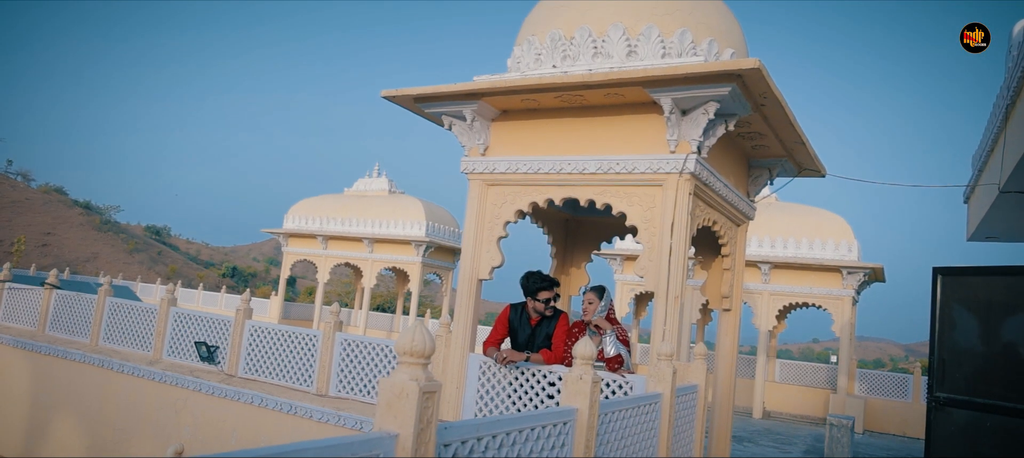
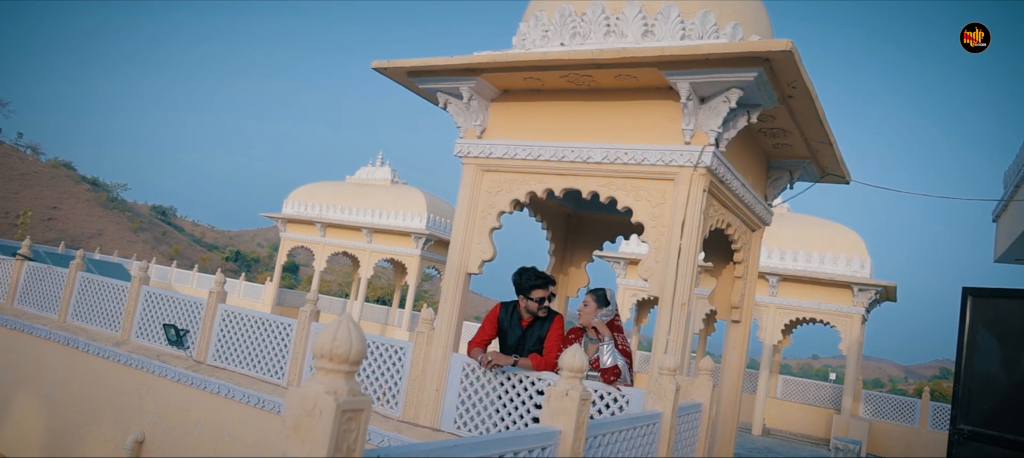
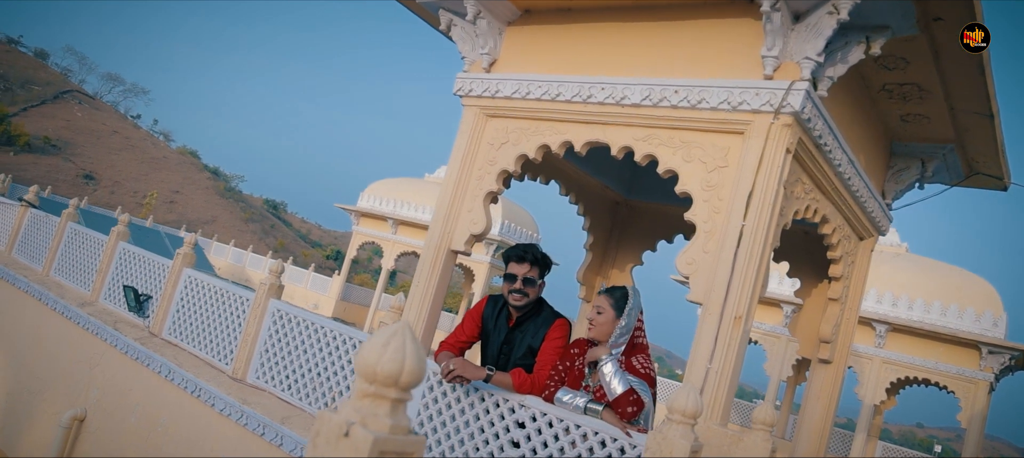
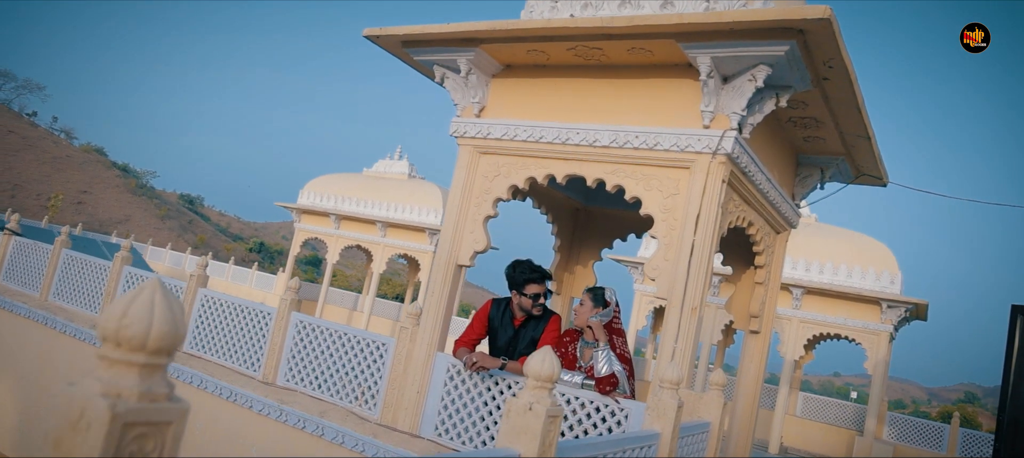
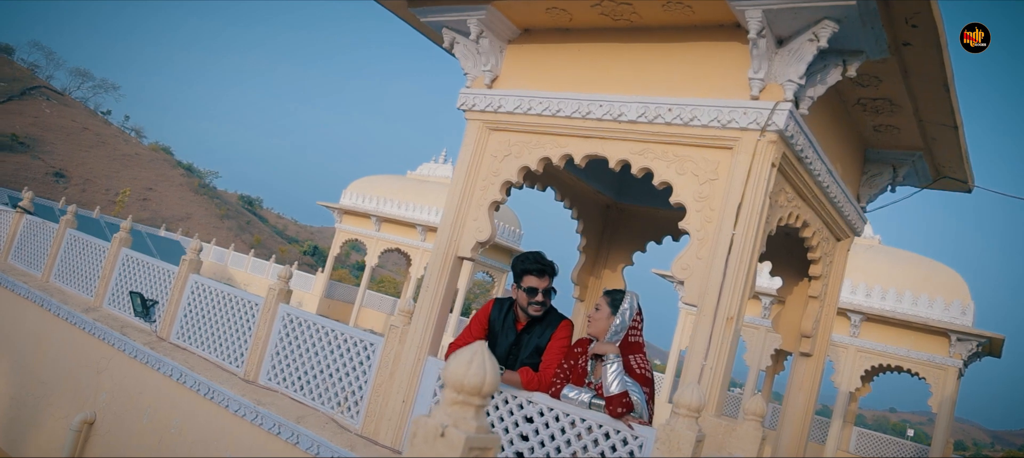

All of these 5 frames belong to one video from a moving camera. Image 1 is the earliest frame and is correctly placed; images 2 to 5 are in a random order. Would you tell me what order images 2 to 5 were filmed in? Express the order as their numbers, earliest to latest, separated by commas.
2, 4, 5, 3
